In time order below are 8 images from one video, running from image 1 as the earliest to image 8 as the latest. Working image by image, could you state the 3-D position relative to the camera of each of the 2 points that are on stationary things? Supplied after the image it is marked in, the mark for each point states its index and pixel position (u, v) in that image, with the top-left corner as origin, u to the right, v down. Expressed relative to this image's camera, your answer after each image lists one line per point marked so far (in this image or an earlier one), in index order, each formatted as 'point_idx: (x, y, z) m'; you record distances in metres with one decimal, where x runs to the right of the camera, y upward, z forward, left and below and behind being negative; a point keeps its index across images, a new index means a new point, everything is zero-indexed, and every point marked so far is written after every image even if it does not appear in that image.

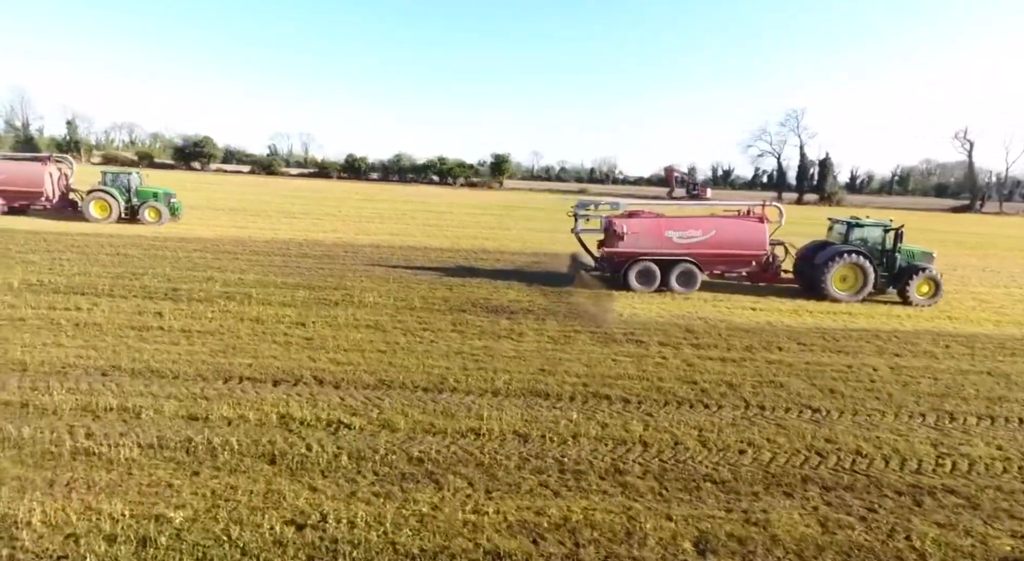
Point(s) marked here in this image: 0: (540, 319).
0: (+0.4, -0.6, +8.2) m
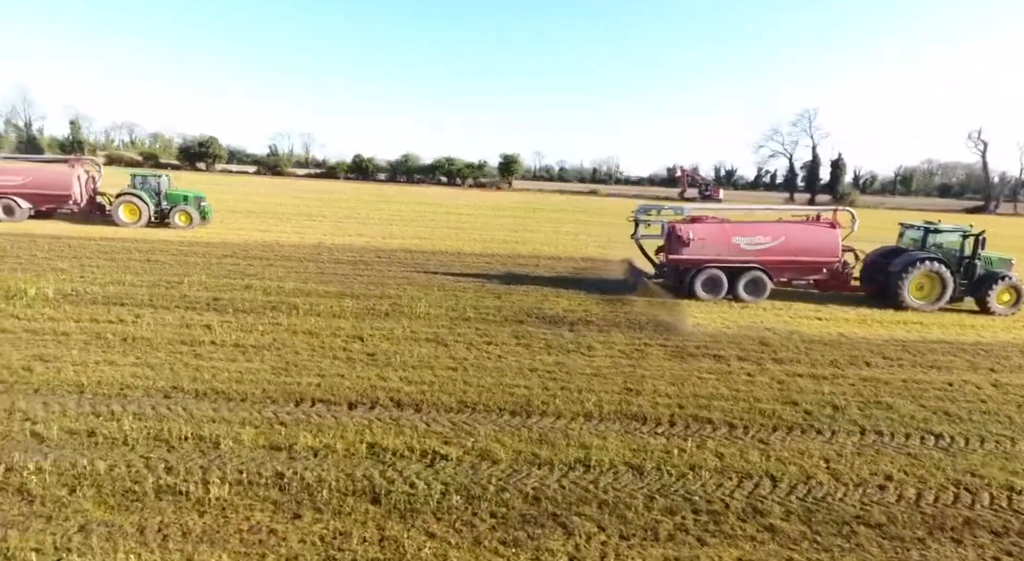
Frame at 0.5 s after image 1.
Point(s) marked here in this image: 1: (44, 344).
0: (+1.3, -0.7, +7.8) m
1: (-5.1, -0.7, +6.2) m
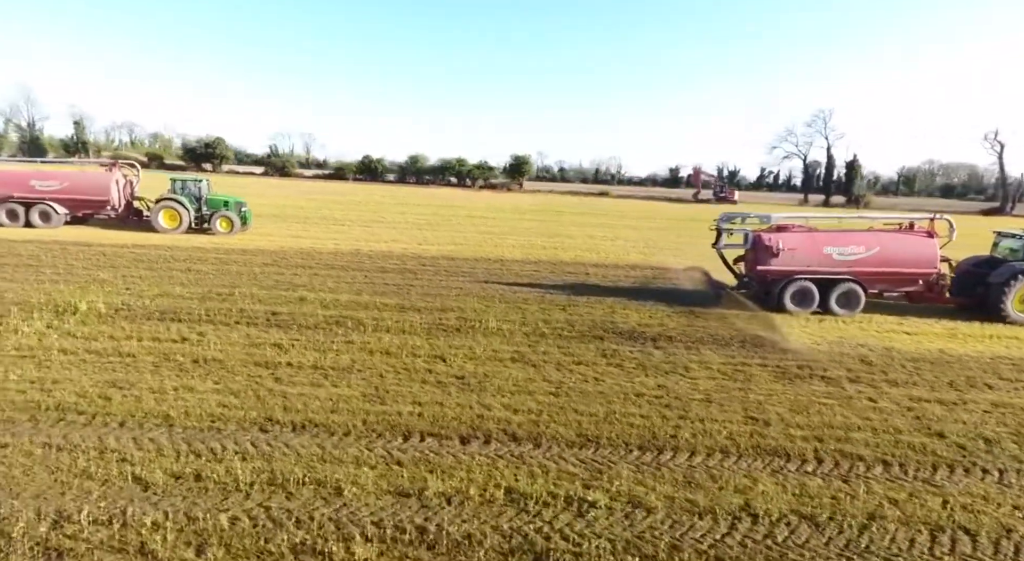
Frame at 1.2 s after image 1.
0: (+2.3, -0.9, +7.4) m
1: (-4.0, -0.9, +5.8) m
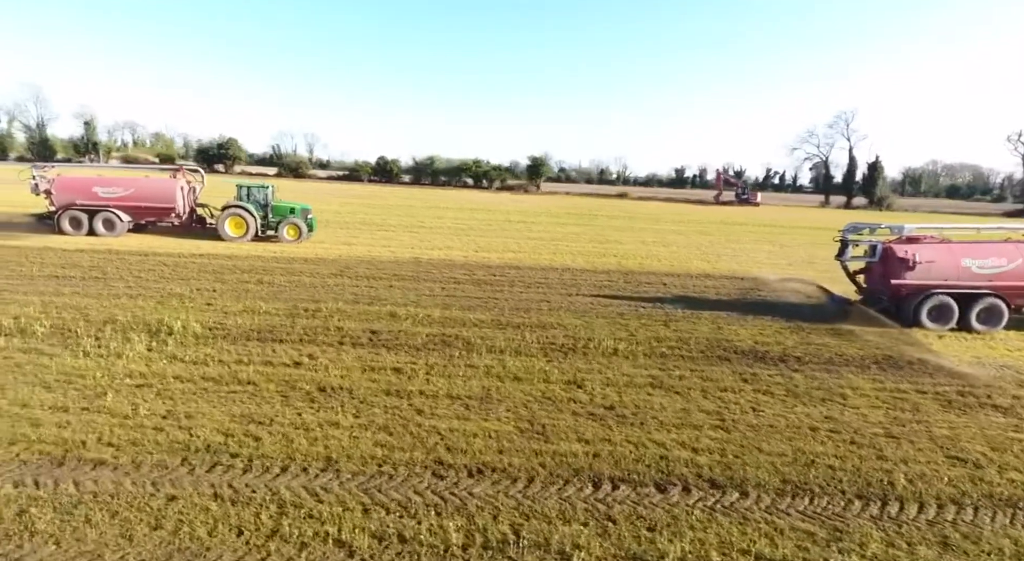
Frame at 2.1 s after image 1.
0: (+3.8, -1.1, +6.9) m
1: (-2.5, -1.1, +5.4) m
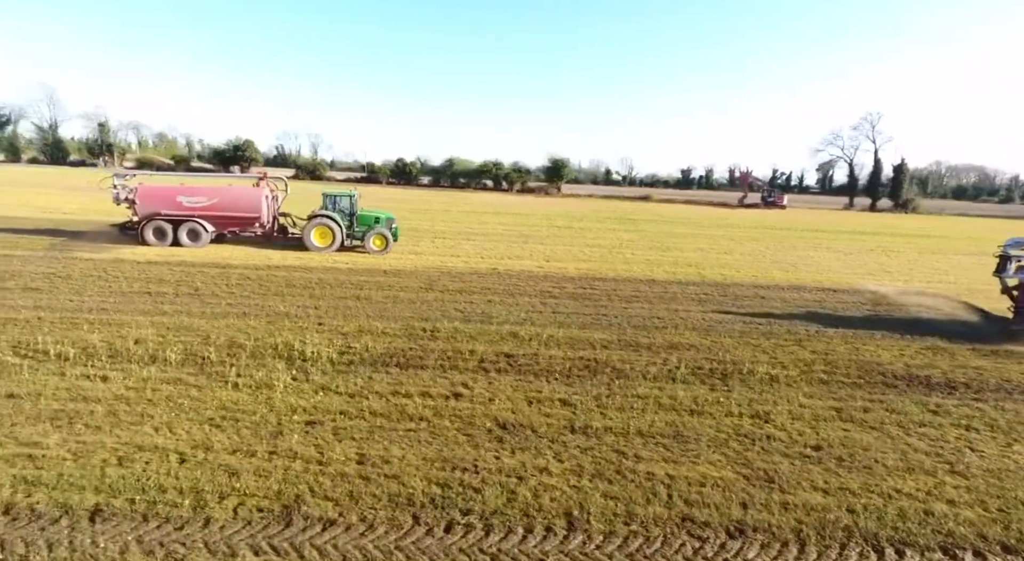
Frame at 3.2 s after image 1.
0: (+5.6, -1.4, +6.4) m
1: (-0.8, -1.4, +4.9) m
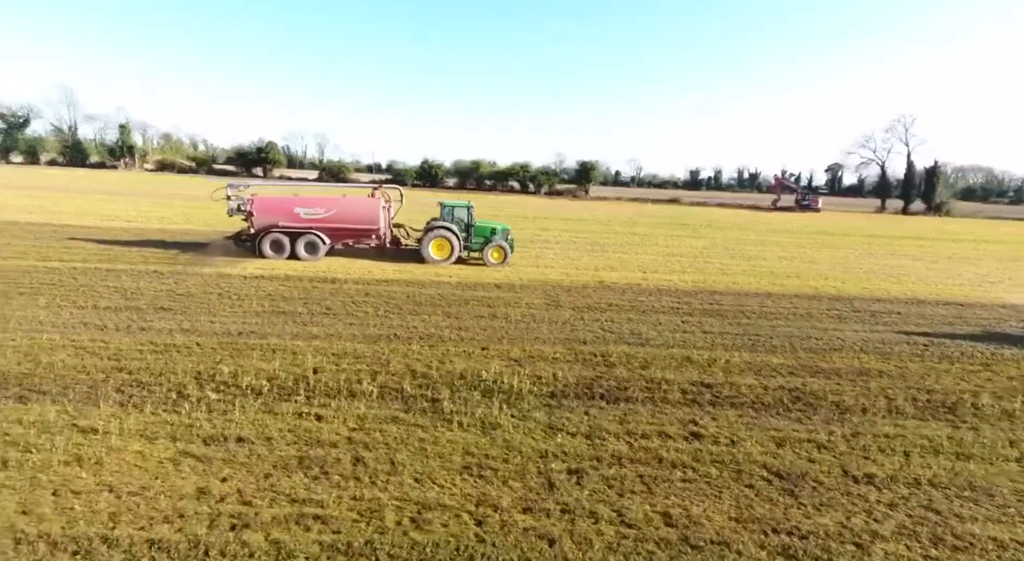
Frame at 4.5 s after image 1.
0: (+7.9, -1.6, +5.8) m
1: (+1.5, -1.7, +4.5) m
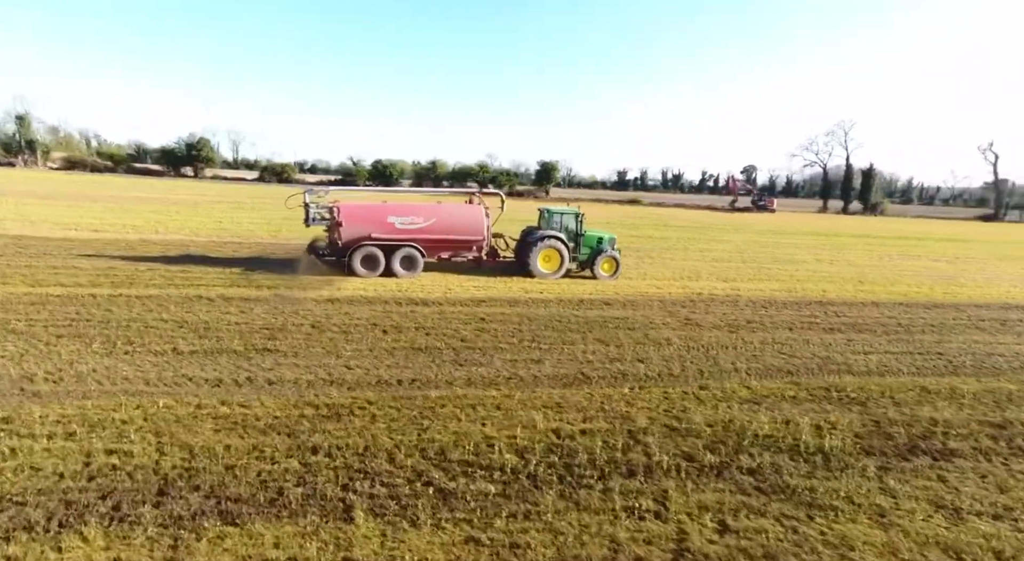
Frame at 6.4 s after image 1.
0: (+10.6, -1.8, +5.5) m
1: (+4.4, -1.9, +3.4) m
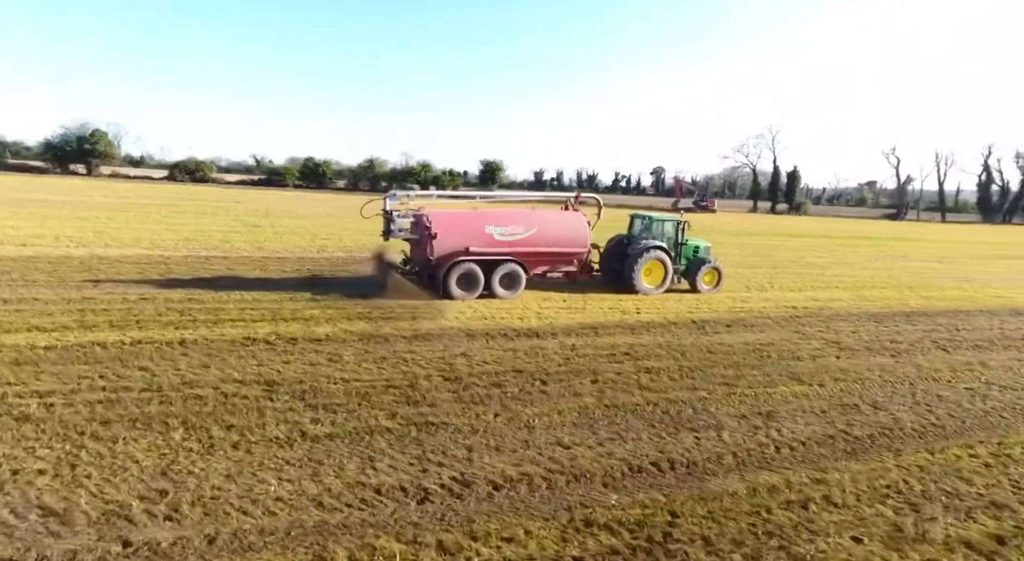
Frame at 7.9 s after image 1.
0: (+12.9, -1.8, +5.5) m
1: (+7.1, -2.1, +2.5) m
